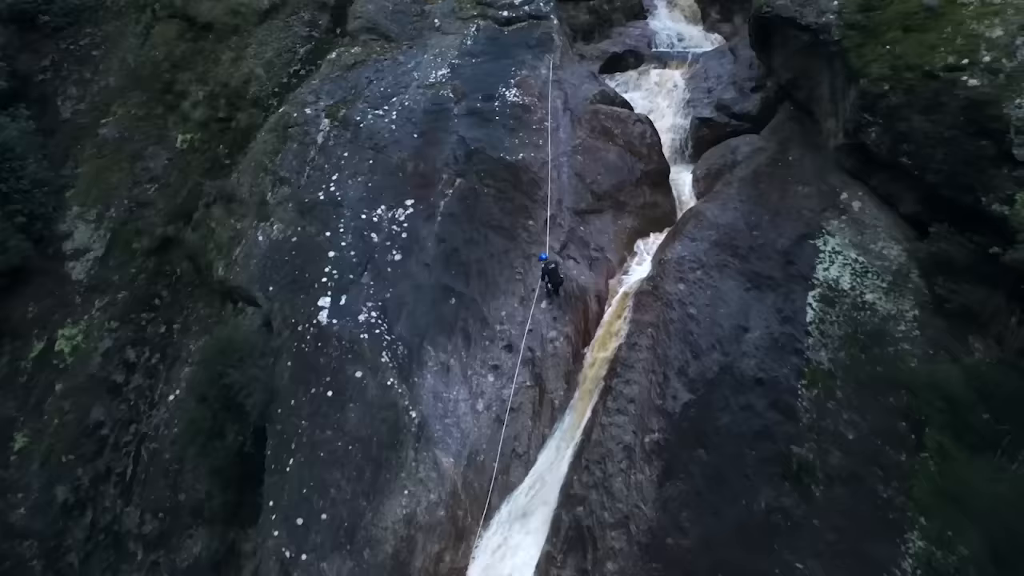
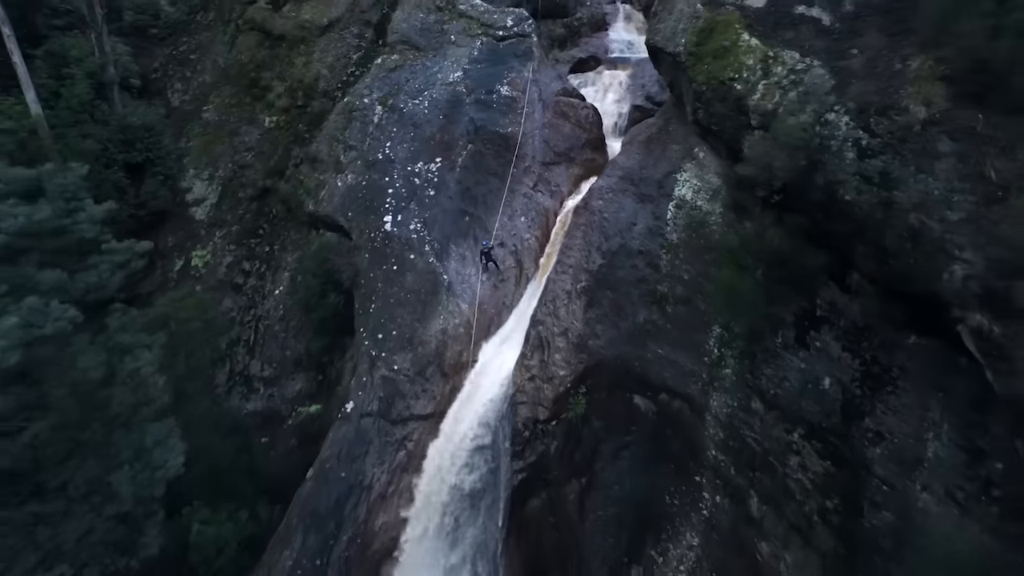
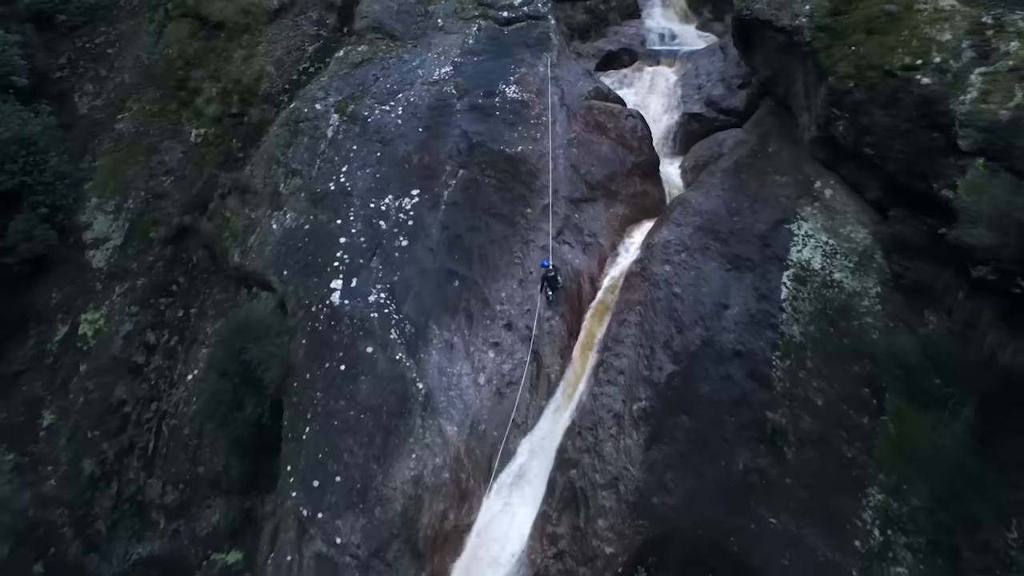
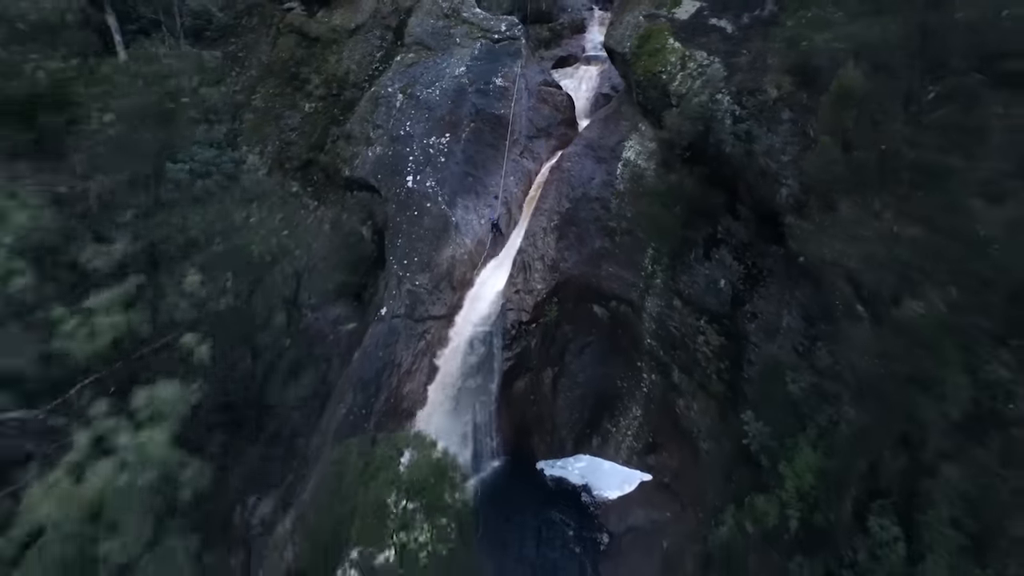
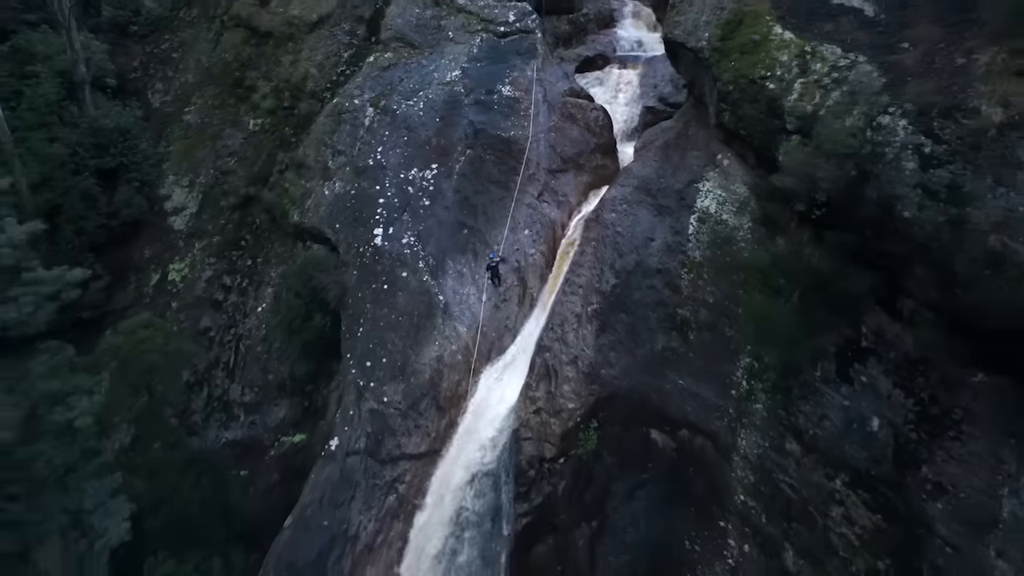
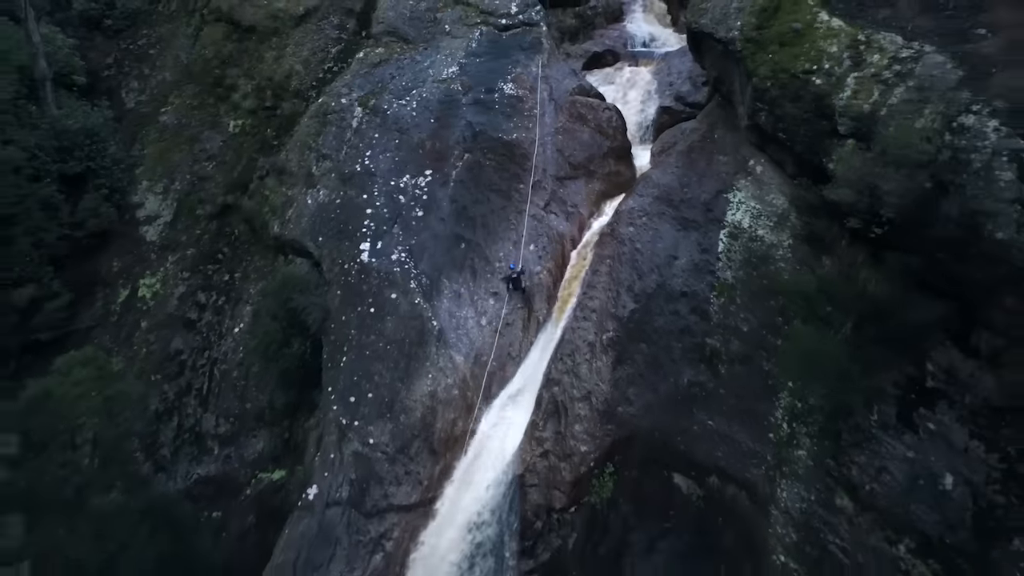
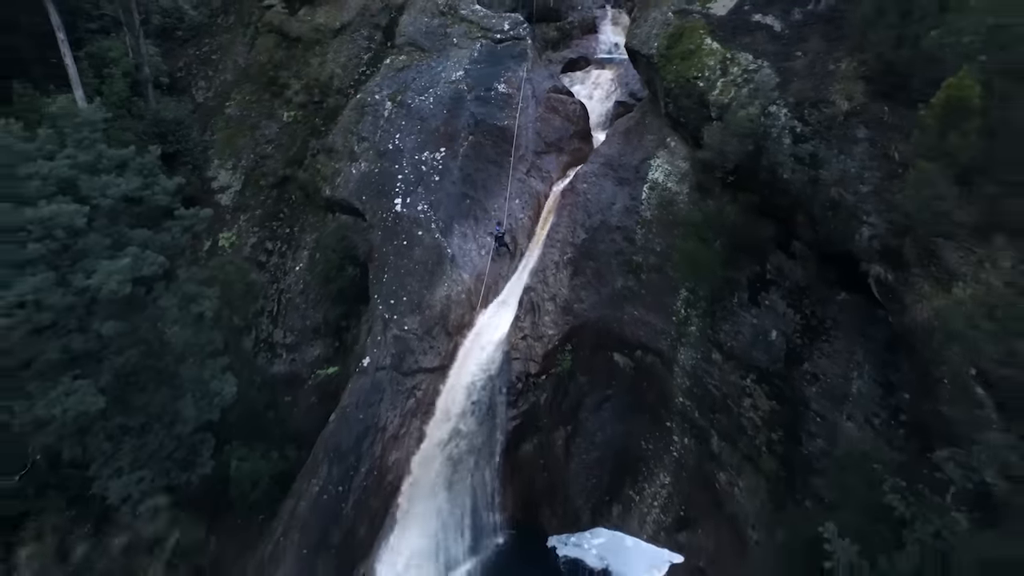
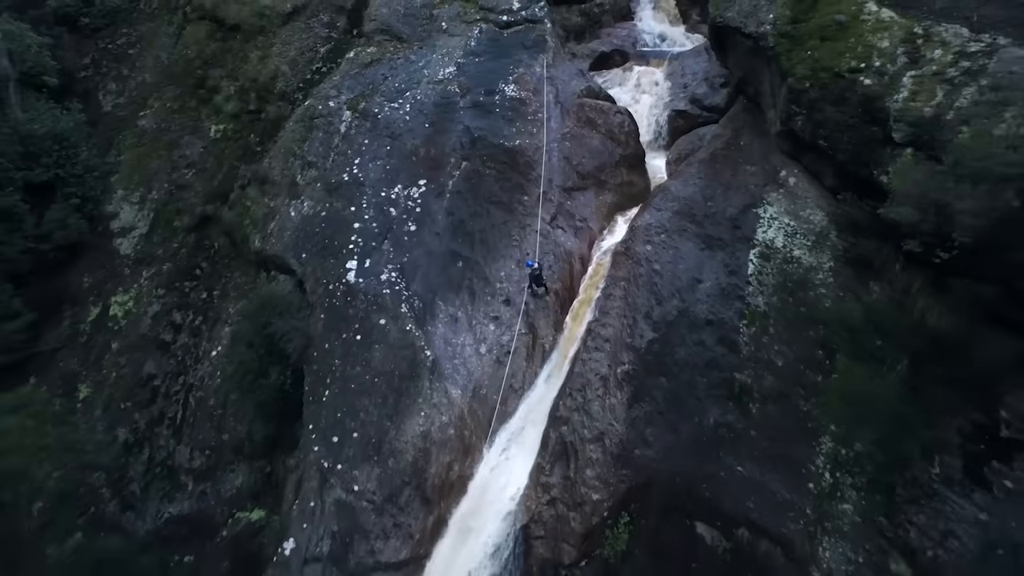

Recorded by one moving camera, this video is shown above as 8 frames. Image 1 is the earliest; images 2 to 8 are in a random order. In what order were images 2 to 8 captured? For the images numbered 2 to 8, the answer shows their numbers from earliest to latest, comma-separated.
3, 8, 6, 5, 2, 7, 4
